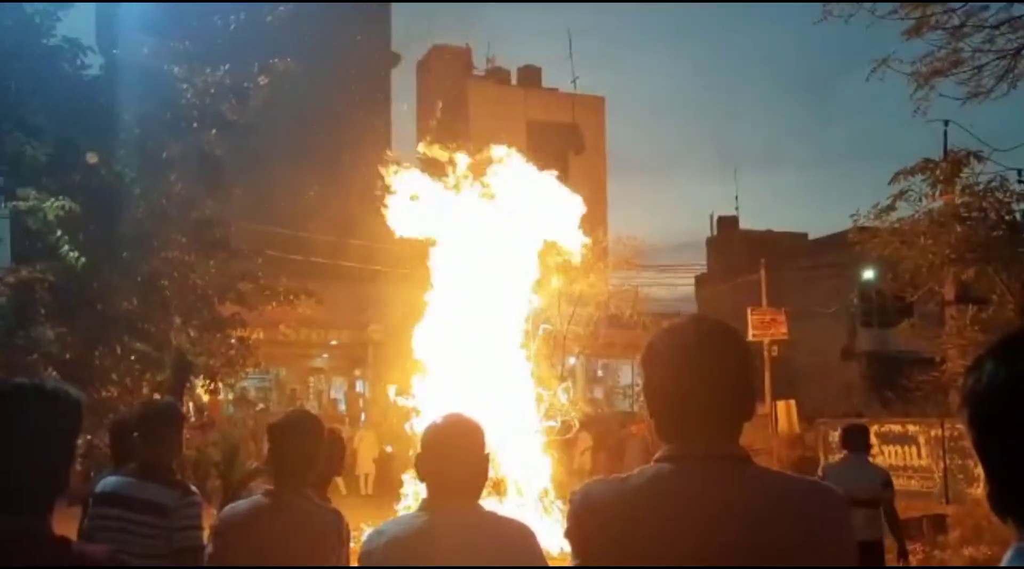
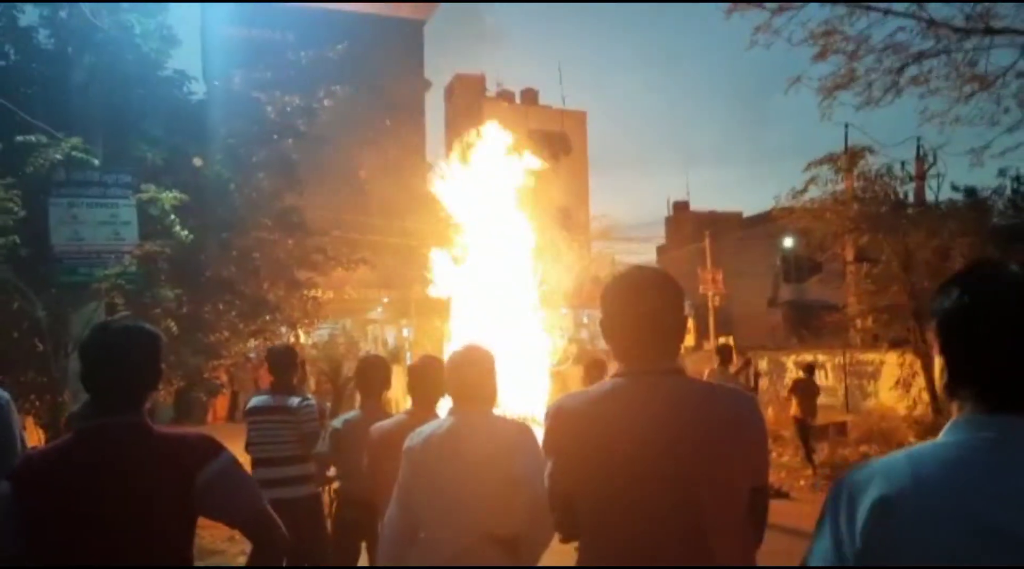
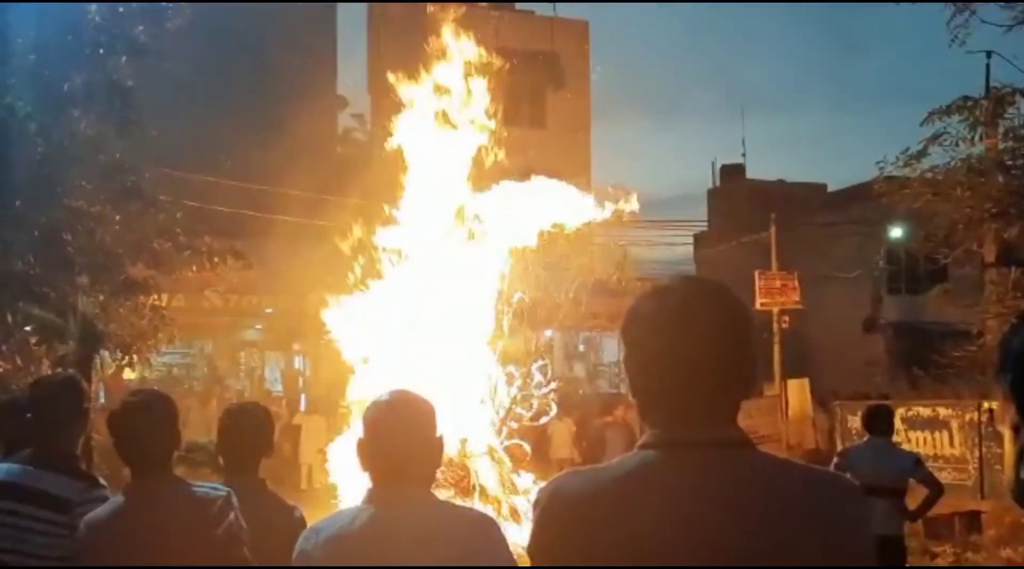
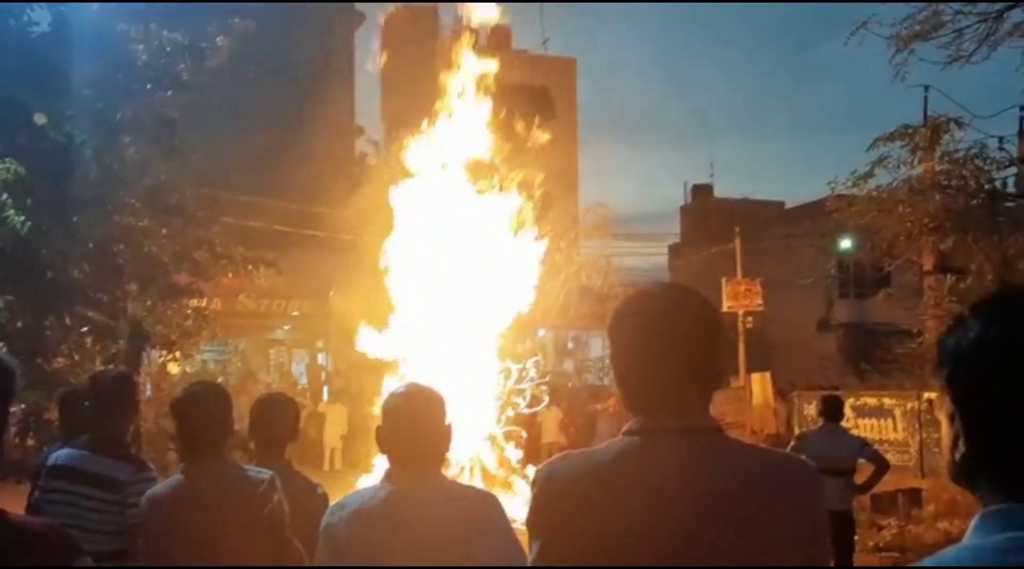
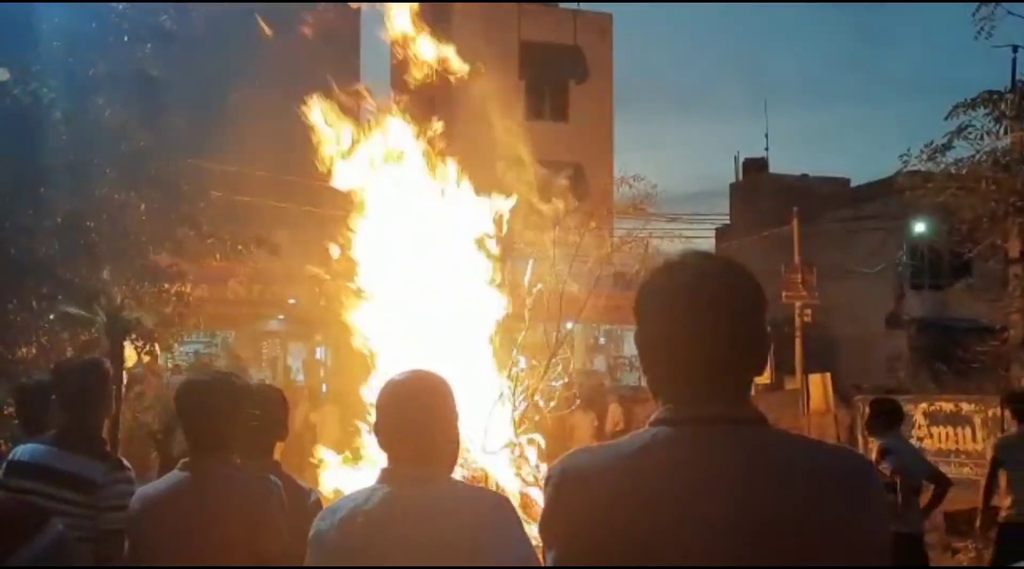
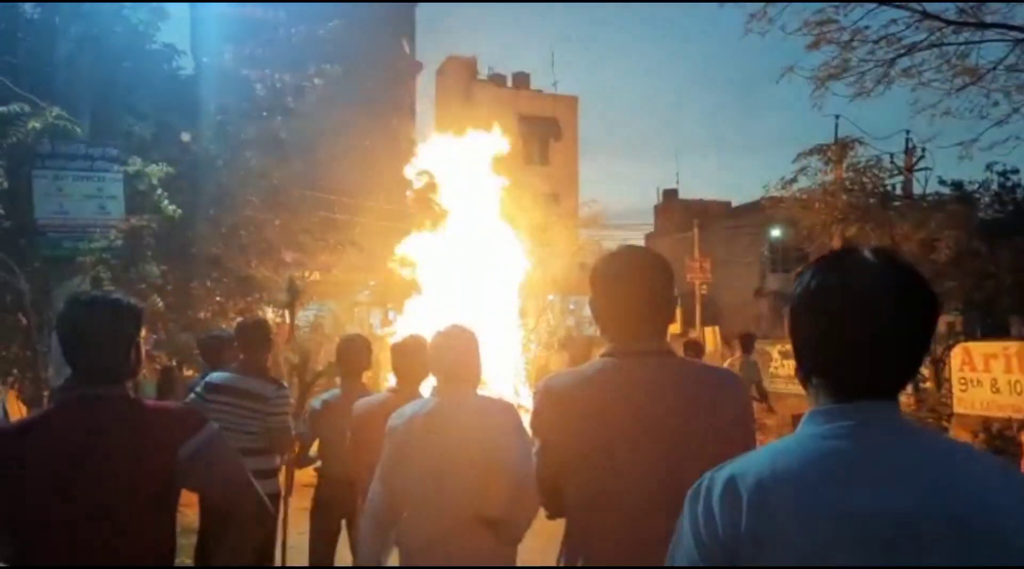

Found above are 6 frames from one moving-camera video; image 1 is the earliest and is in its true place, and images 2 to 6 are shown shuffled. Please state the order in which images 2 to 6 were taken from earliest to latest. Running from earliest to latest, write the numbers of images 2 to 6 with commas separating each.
4, 3, 5, 6, 2
